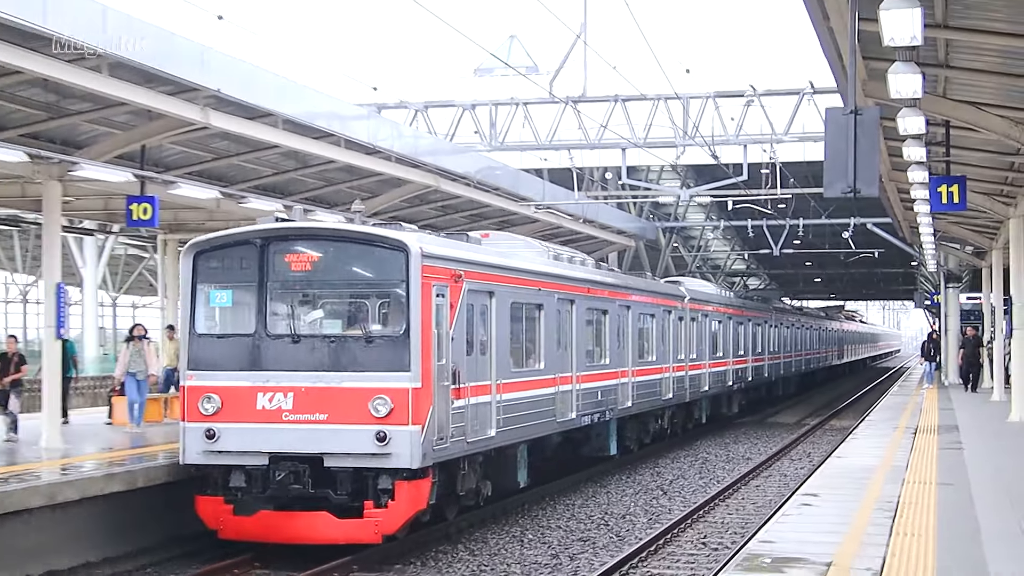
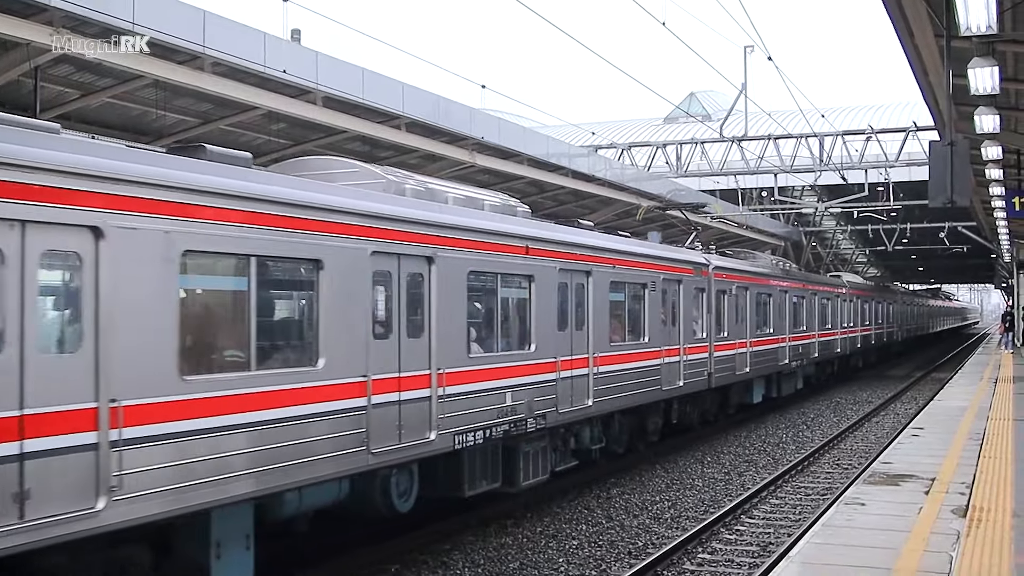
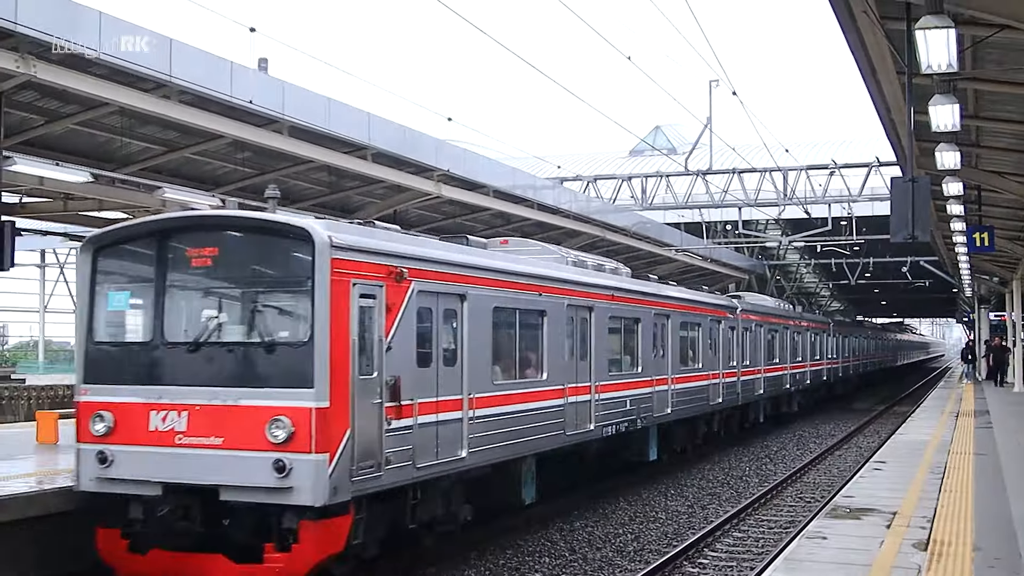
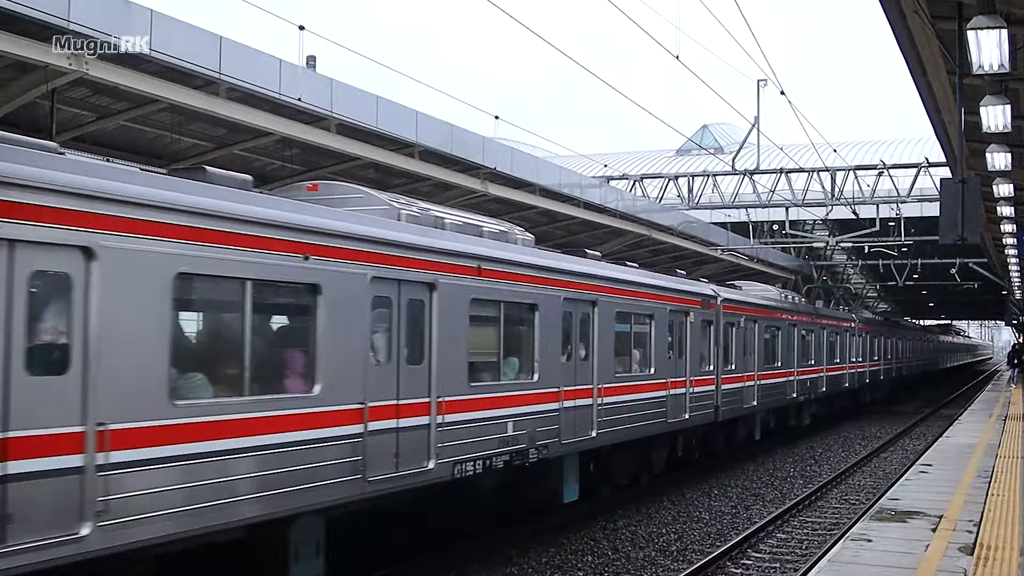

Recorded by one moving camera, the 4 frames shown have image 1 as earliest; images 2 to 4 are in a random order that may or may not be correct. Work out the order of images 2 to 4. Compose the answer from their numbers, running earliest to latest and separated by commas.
3, 4, 2
